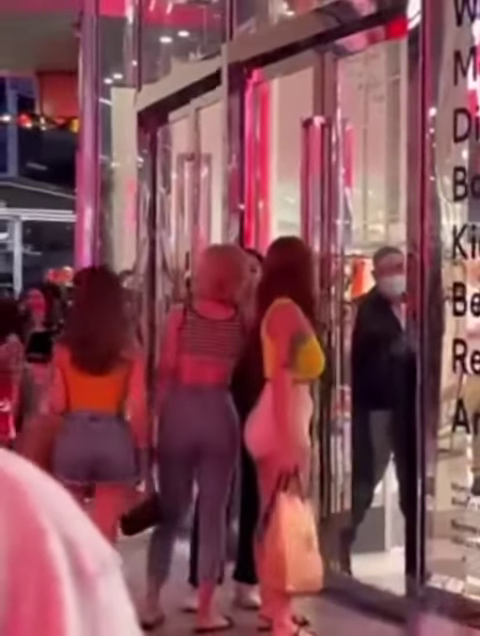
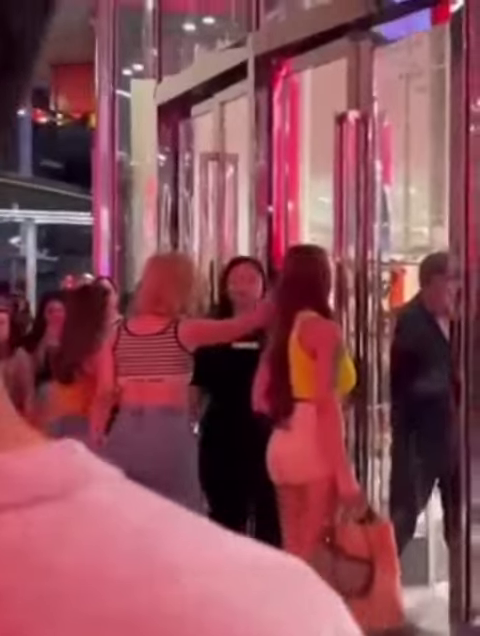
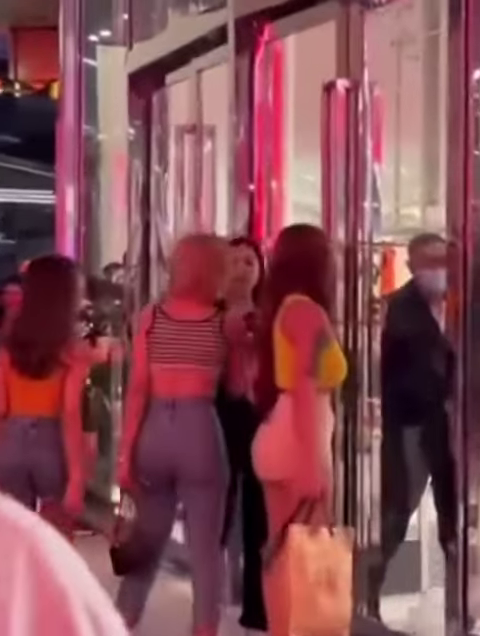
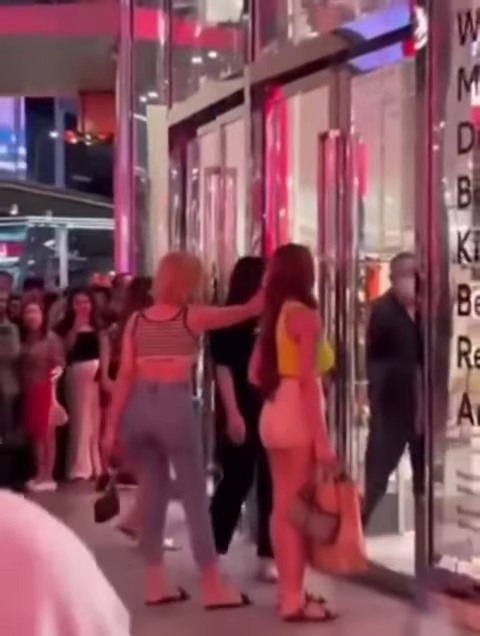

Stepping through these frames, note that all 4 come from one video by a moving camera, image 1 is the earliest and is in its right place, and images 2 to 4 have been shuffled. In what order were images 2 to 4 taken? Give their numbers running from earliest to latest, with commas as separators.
3, 2, 4
